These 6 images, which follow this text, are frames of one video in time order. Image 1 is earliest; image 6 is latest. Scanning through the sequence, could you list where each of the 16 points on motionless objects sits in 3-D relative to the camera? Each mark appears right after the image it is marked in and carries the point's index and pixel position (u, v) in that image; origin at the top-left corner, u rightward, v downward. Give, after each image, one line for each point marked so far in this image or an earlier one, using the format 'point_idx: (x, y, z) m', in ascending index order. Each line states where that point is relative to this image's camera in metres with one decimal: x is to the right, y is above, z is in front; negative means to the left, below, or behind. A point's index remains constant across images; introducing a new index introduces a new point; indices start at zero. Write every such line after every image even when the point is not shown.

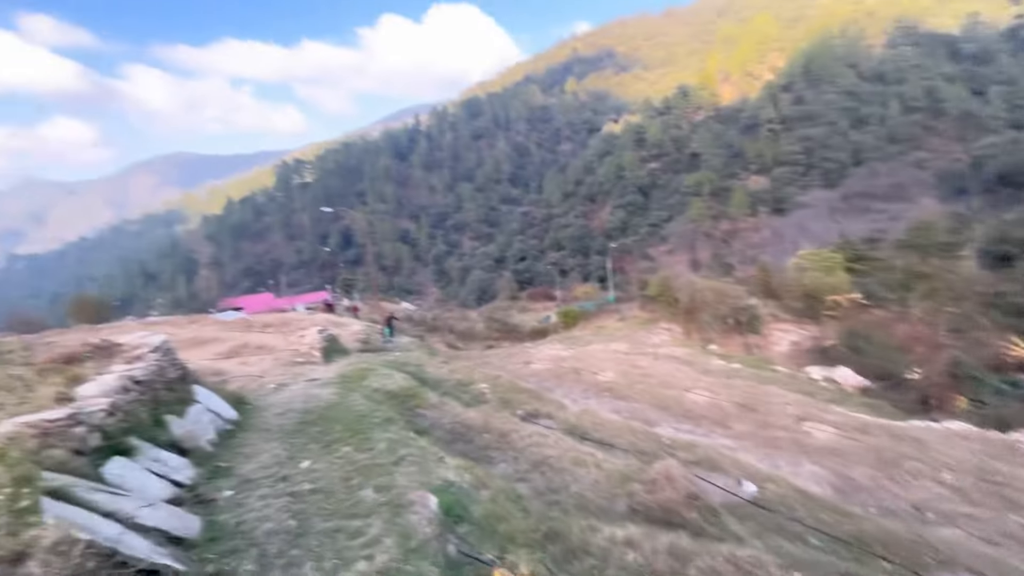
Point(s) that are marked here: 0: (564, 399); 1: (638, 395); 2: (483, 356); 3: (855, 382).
0: (+1.1, -2.2, +9.0) m
1: (+2.4, -2.1, +9.2) m
2: (-0.9, -2.0, +14.3) m
3: (+8.6, -2.4, +11.9) m
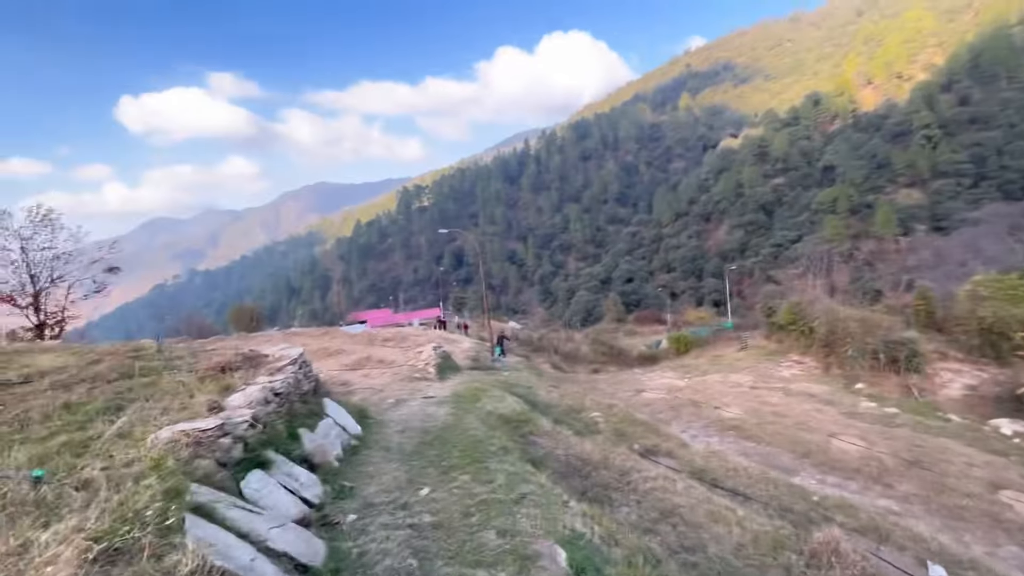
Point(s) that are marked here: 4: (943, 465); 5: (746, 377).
0: (+3.1, -2.6, +8.2) m
1: (+4.4, -2.6, +8.2) m
2: (+2.2, -2.6, +13.8) m
3: (+11.0, -3.1, +9.5) m
4: (+6.3, -2.6, +7.0) m
5: (+7.8, -3.0, +16.0) m
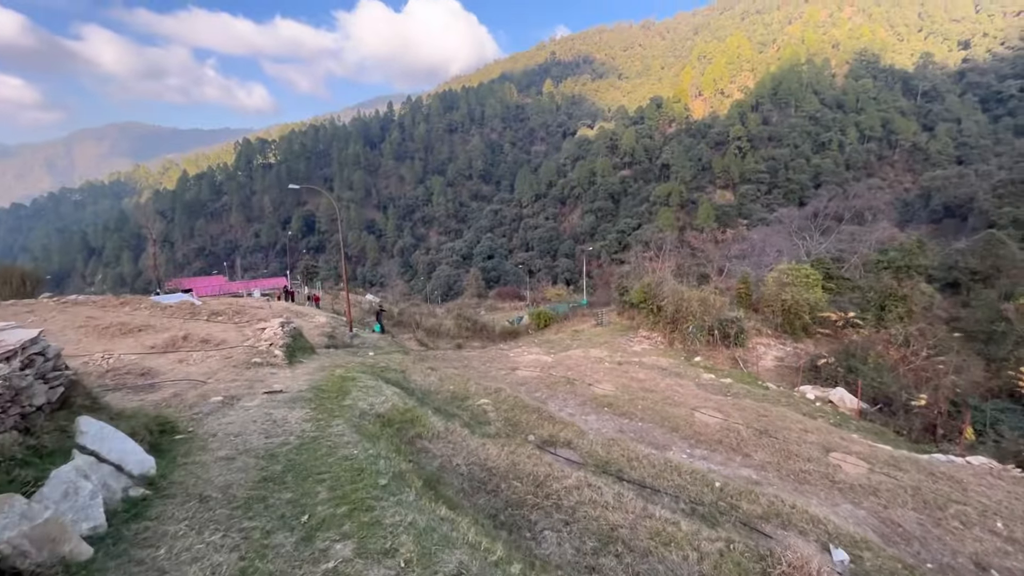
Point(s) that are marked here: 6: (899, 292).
0: (+1.0, -2.2, +8.0) m
1: (+2.3, -2.2, +8.3) m
2: (-1.4, -1.9, +13.1) m
3: (+8.2, -2.8, +11.5) m
4: (+4.4, -2.3, +7.7) m
5: (+3.2, -2.2, +16.8) m
6: (+15.4, -0.2, +19.1) m
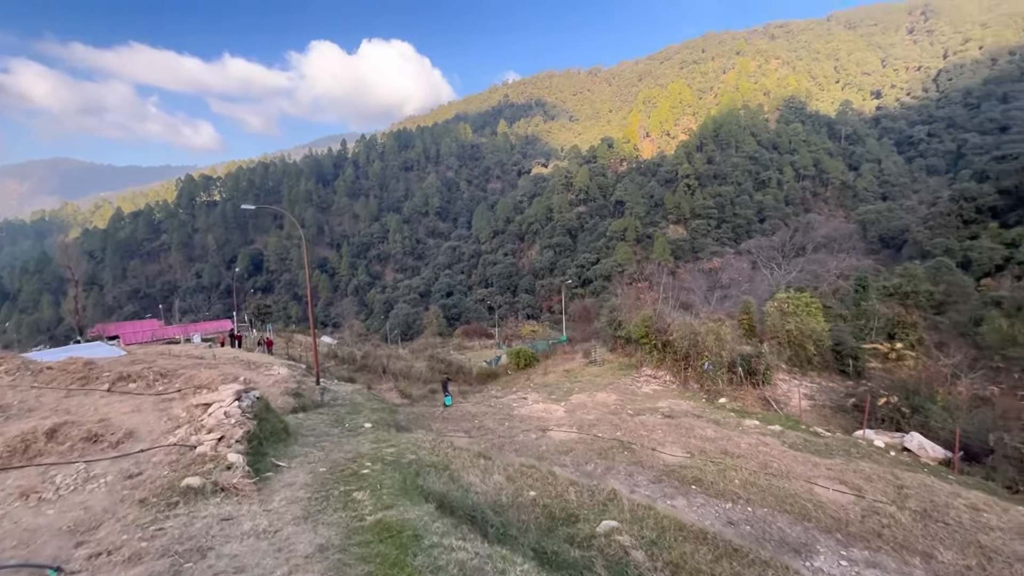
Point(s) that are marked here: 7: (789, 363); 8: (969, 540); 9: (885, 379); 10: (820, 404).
0: (+1.8, -2.6, +5.7) m
1: (+3.0, -2.6, +6.1) m
2: (-1.1, -2.8, +10.5) m
3: (+8.6, -3.4, +9.7) m
4: (+5.2, -2.7, +5.7) m
5: (+3.2, -3.3, +14.6) m
6: (+15.1, -1.2, +18.2) m
7: (+10.2, -2.8, +17.5) m
8: (+5.0, -2.7, +5.2) m
9: (+9.8, -2.4, +12.6) m
10: (+9.0, -3.4, +13.9) m
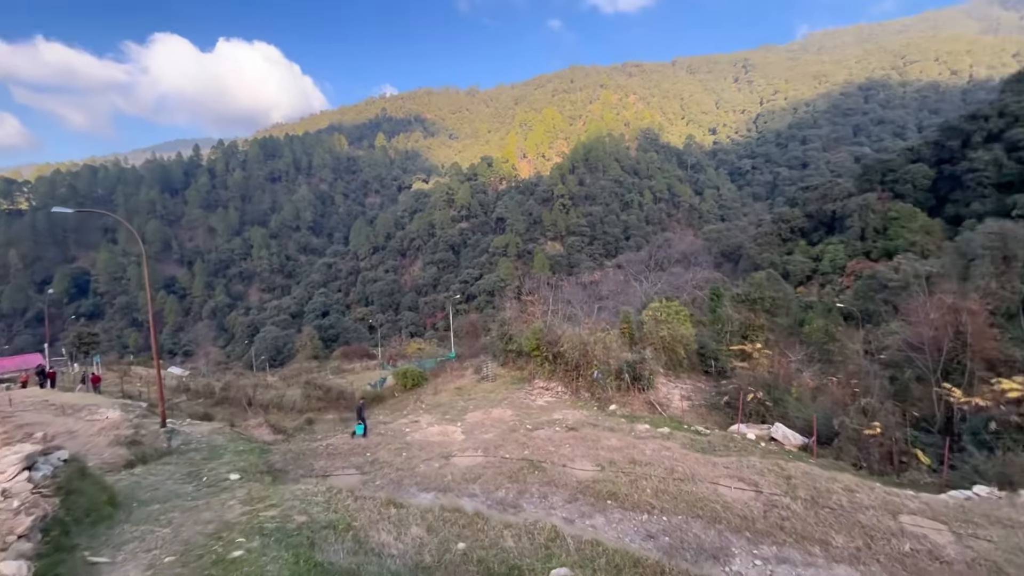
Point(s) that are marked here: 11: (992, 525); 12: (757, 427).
0: (+0.8, -2.7, +5.3) m
1: (+1.9, -2.7, +6.0) m
2: (-3.2, -3.1, +9.3) m
3: (+6.5, -3.5, +10.9) m
4: (+4.1, -2.7, +6.1) m
5: (0.0, -3.7, +14.3) m
6: (+10.7, -1.5, +20.7) m
7: (+6.1, -3.1, +18.9) m
8: (+4.0, -2.8, +5.6) m
9: (+6.9, -2.6, +14.0) m
10: (+5.8, -3.6, +15.1) m
11: (+5.7, -2.8, +5.7) m
12: (+6.1, -3.4, +11.8) m
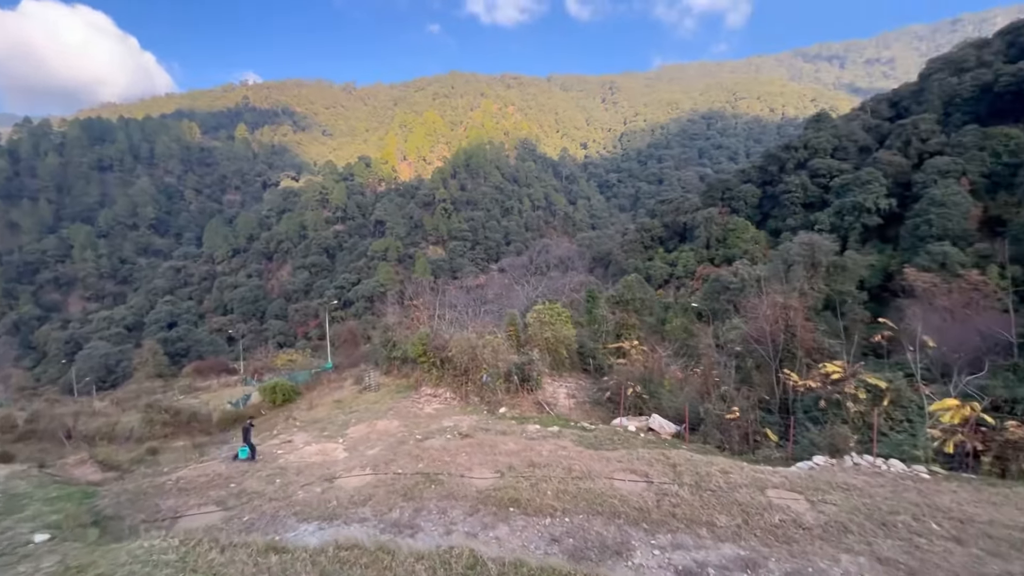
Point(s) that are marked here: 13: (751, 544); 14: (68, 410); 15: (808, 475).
0: (-0.3, -2.7, +5.0) m
1: (+0.6, -2.7, +6.0) m
2: (-5.1, -3.1, +7.9) m
3: (+3.9, -3.5, +11.8) m
4: (+2.8, -2.7, +6.6) m
5: (-3.2, -3.8, +13.5) m
6: (+5.5, -1.6, +22.4) m
7: (+1.6, -3.2, +19.5) m
8: (+2.8, -2.7, +6.1) m
9: (+3.6, -2.6, +15.0) m
10: (+2.2, -3.7, +15.7) m
11: (+4.4, -2.8, +6.6) m
12: (+3.3, -3.5, +12.6) m
13: (+2.6, -2.8, +5.3) m
14: (-15.9, -4.6, +17.8) m
15: (+4.4, -2.8, +7.2) m
